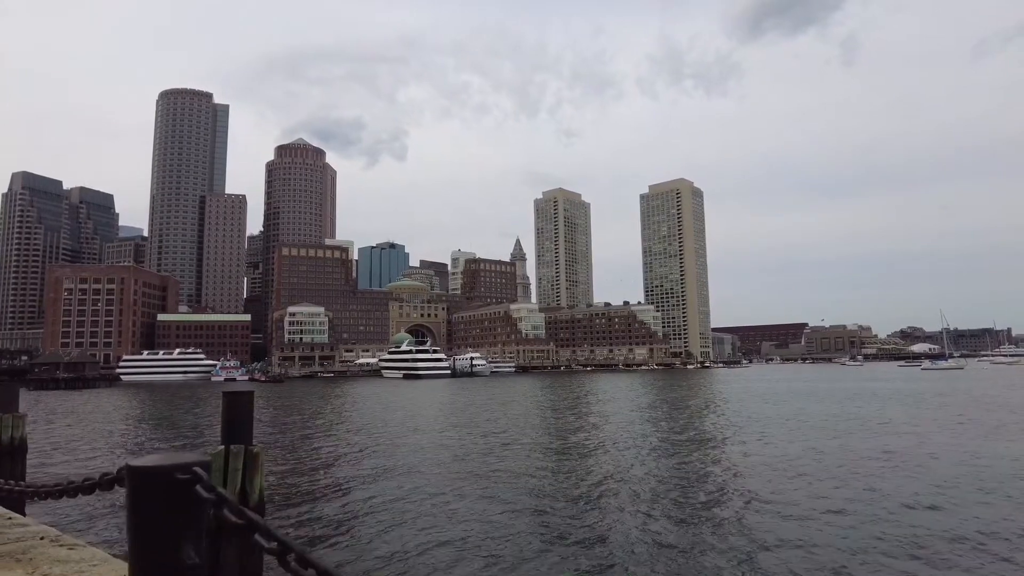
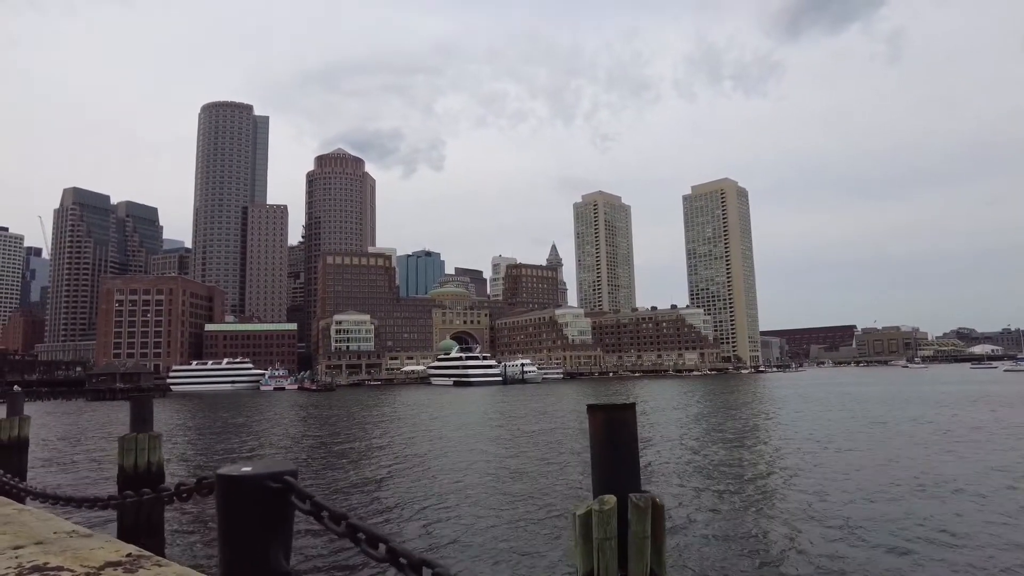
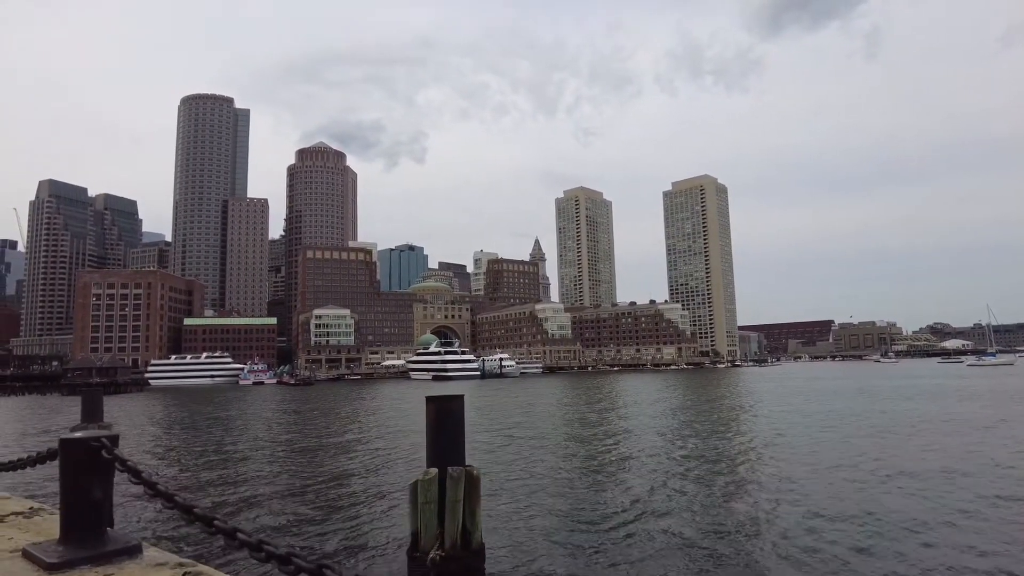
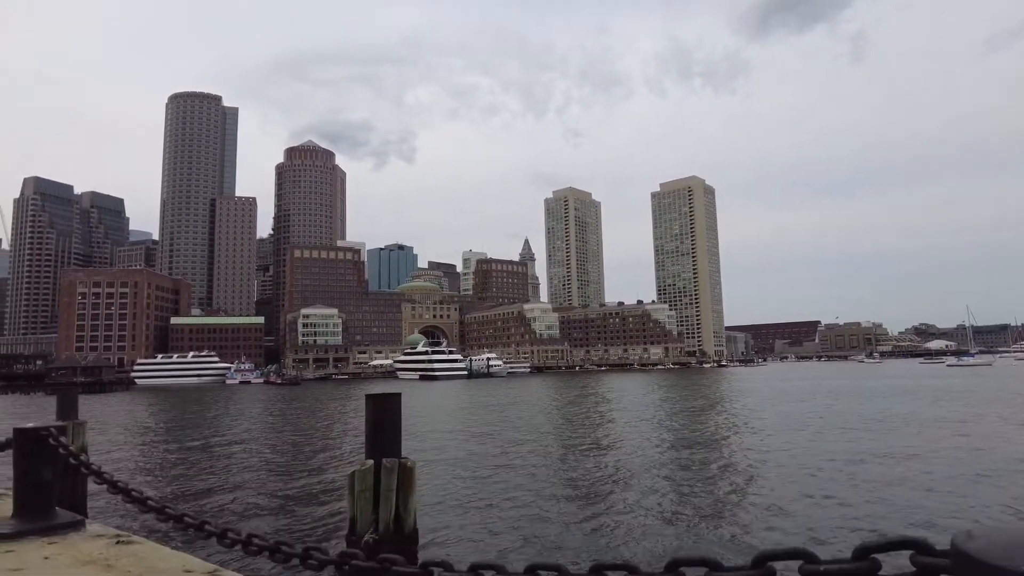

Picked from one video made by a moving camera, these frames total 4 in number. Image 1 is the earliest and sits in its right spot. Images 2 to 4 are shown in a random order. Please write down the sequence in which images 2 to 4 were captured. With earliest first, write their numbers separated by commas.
4, 3, 2
